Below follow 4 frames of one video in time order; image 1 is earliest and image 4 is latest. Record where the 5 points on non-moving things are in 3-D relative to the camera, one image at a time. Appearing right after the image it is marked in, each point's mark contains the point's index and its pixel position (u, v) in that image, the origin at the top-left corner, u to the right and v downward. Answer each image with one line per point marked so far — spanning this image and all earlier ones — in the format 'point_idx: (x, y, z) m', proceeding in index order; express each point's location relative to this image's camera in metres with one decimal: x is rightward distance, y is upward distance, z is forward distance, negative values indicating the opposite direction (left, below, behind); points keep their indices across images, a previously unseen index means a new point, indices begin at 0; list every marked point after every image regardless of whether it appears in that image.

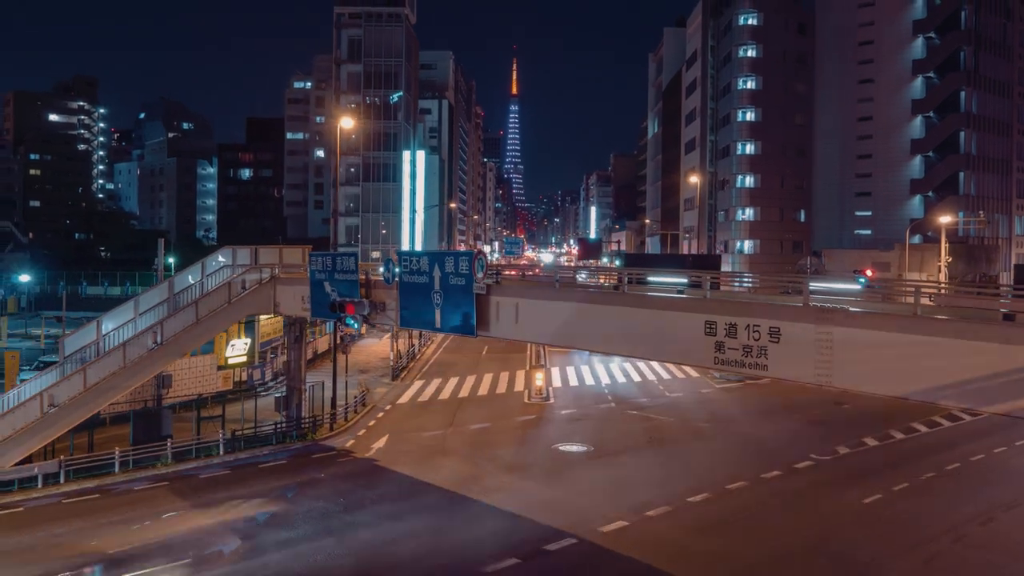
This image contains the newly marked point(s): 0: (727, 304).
0: (+2.6, -0.2, +13.4) m
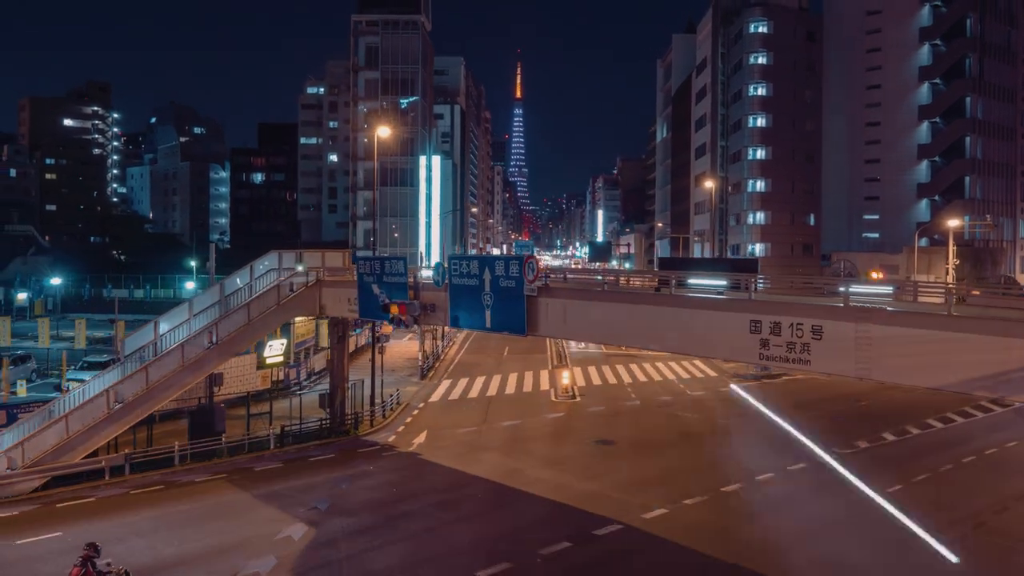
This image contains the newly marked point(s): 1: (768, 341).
0: (+3.4, -0.2, +14.6) m
1: (+3.3, -0.7, +14.6) m
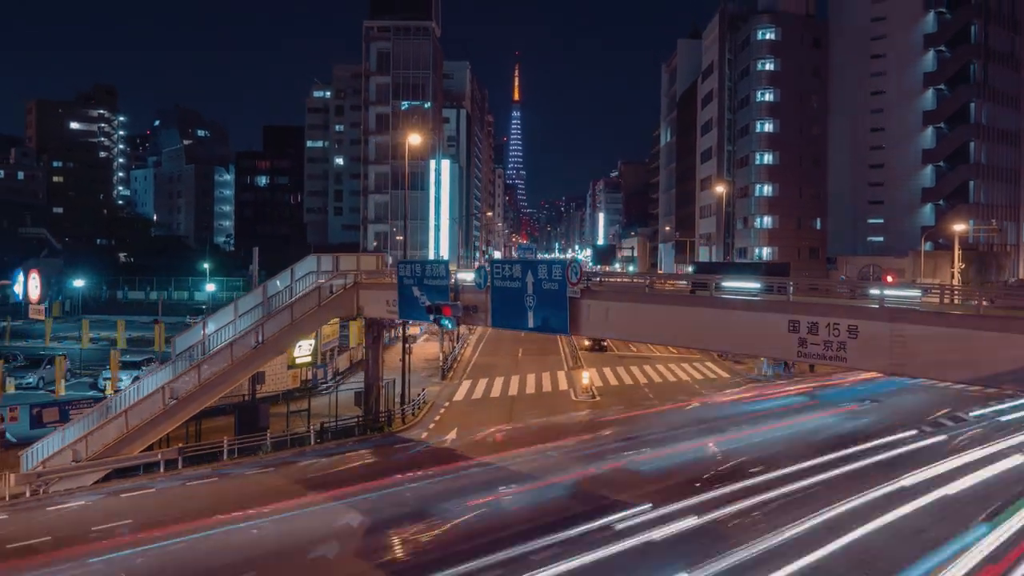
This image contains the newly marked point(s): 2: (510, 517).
0: (+4.1, -0.3, +15.7) m
1: (+4.1, -0.7, +15.6) m
2: (0.0, -3.9, +19.0) m
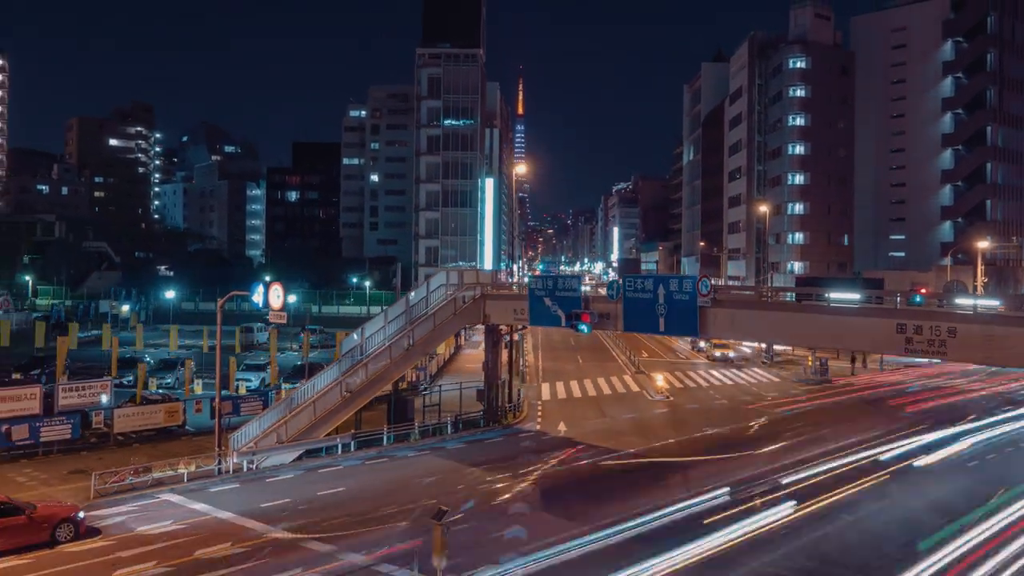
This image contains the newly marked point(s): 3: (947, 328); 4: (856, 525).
0: (+7.1, -0.4, +19.9) m
1: (+7.0, -0.9, +19.8) m
2: (+2.9, -4.1, +23.2) m
3: (+7.4, -0.7, +19.2) m
4: (+6.1, -4.2, +19.9) m
